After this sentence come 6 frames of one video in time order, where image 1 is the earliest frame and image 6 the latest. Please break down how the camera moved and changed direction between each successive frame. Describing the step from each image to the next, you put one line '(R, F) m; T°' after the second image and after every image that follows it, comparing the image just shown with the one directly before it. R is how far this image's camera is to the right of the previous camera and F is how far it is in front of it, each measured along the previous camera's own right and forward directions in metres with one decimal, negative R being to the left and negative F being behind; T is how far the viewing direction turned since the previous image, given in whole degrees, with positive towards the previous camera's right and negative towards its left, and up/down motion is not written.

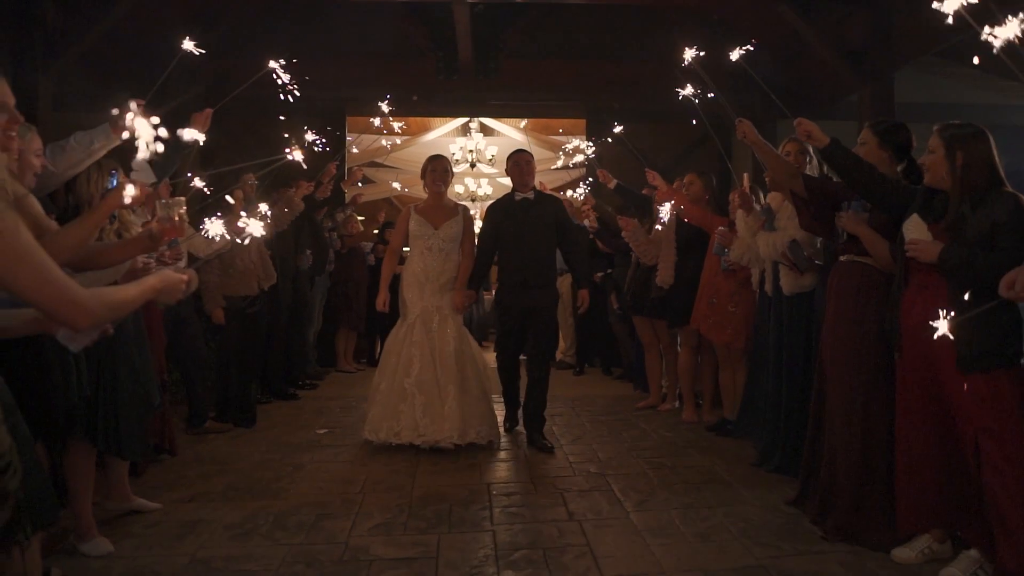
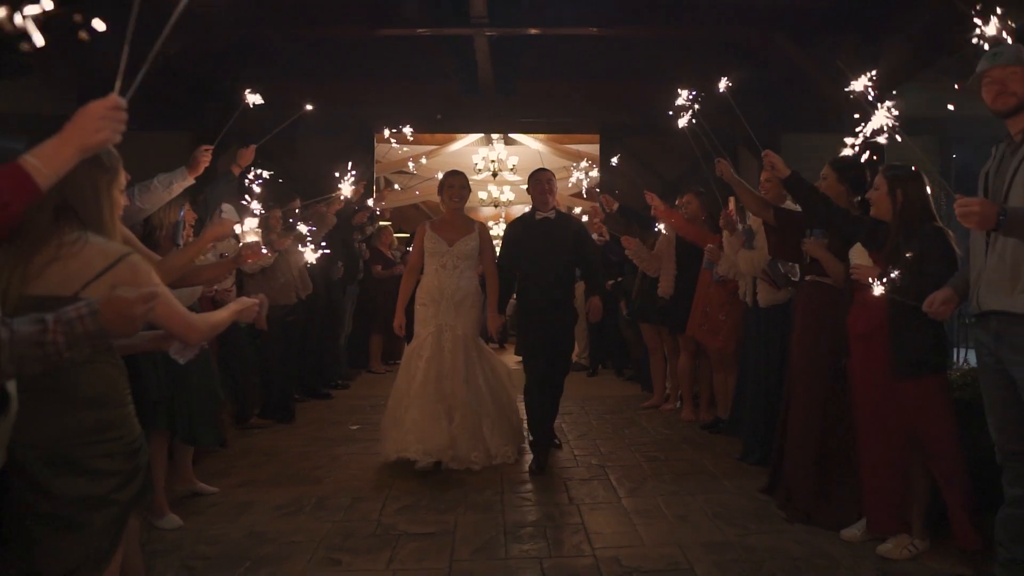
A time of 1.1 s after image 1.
(+0.1, -0.5) m; -2°
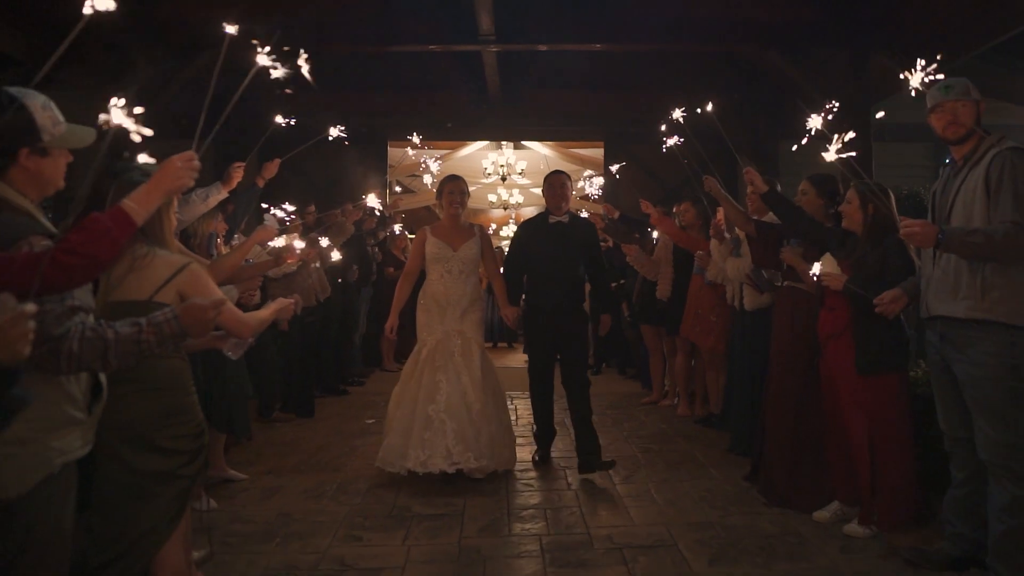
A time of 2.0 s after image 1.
(0.0, -0.4) m; -1°
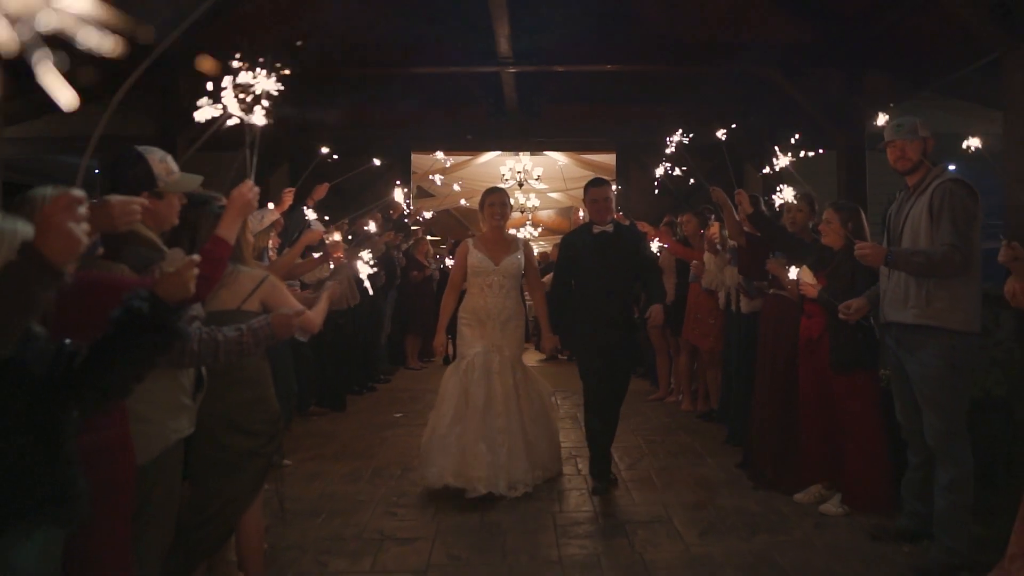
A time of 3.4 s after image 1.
(0.0, -0.5) m; -1°
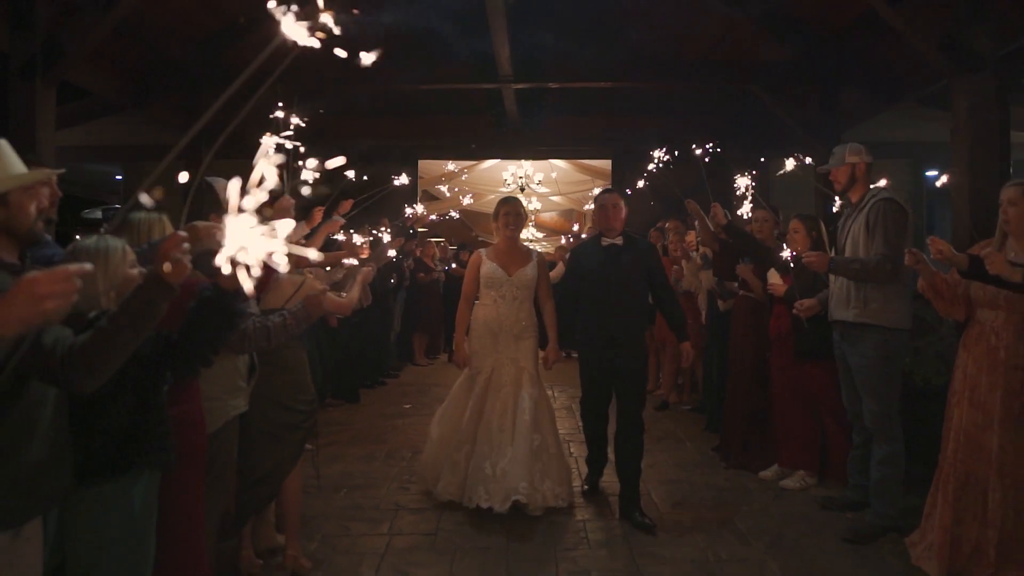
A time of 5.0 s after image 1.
(0.0, -0.6) m; 0°
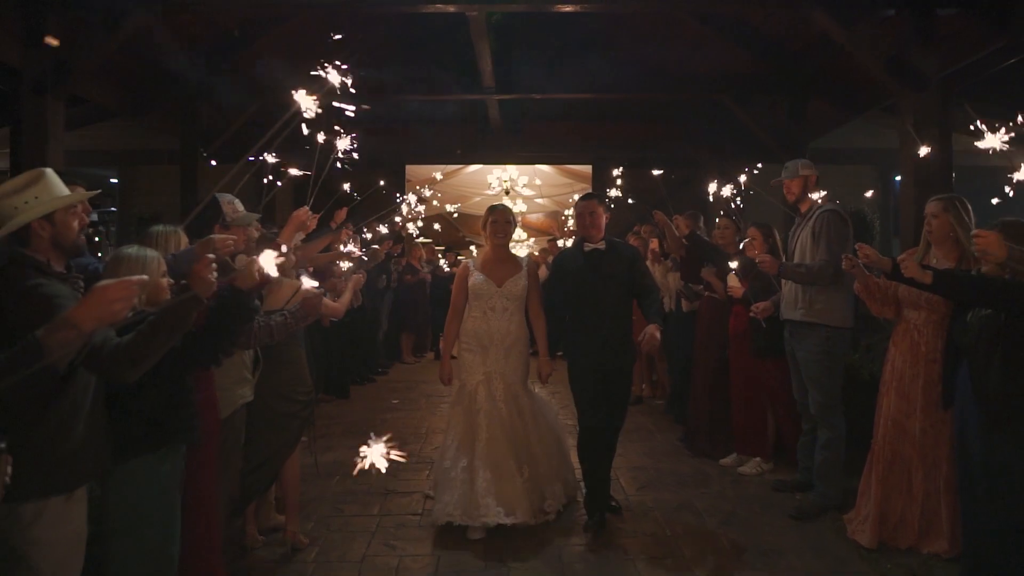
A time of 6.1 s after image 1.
(0.0, -0.4) m; +1°
